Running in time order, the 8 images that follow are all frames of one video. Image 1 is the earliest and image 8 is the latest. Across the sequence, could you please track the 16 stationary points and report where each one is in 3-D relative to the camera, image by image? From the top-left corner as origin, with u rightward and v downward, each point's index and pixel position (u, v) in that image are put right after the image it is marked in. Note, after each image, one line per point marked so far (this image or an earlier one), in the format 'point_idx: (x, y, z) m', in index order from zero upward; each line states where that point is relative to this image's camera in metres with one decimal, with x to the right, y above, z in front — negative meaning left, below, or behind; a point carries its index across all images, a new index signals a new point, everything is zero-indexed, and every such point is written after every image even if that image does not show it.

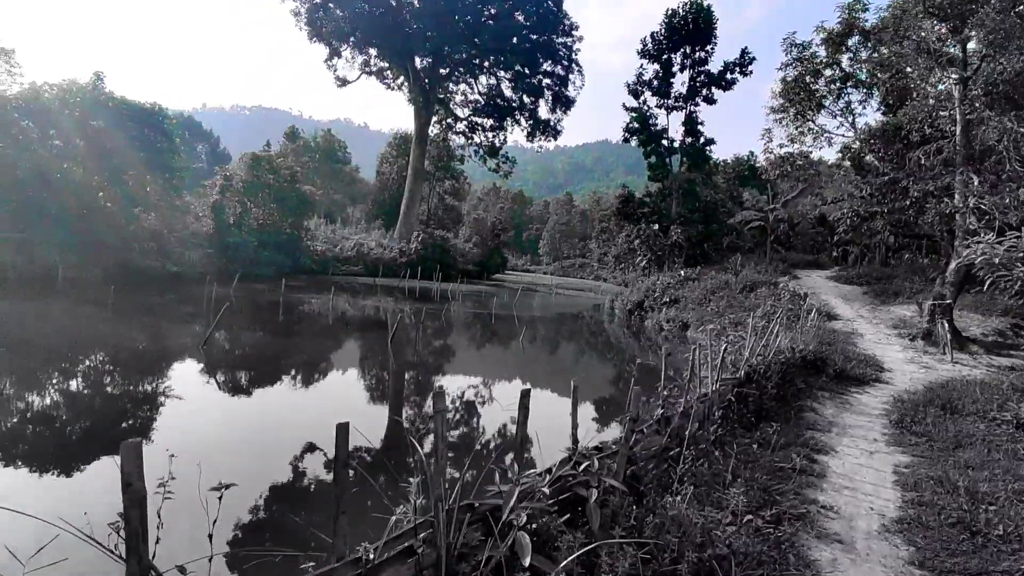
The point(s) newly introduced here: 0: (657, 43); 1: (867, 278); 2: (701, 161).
0: (+4.2, +7.1, +17.3) m
1: (+8.1, +0.2, +13.6) m
2: (+5.7, +3.8, +17.8) m
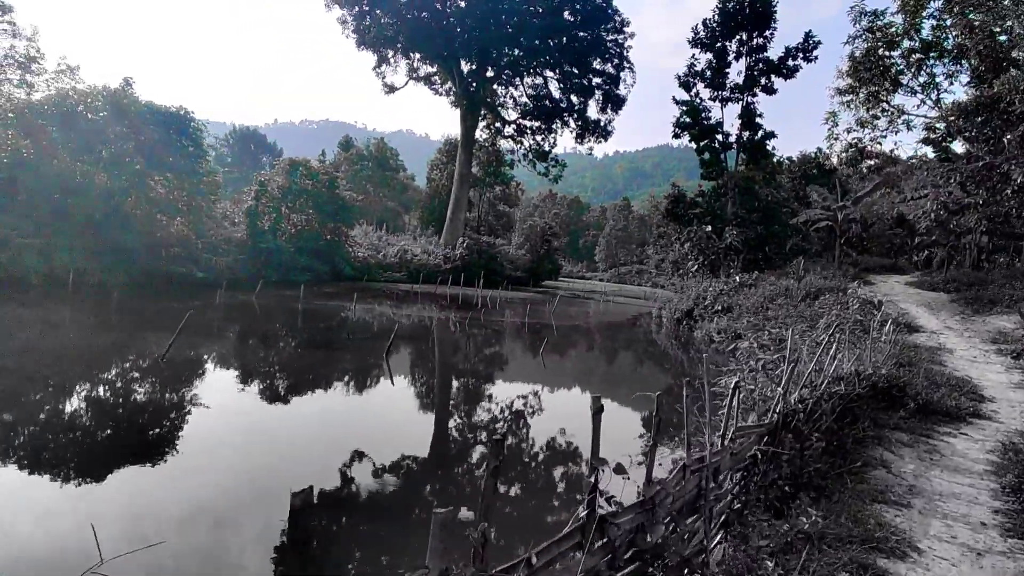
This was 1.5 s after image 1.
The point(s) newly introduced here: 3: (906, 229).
0: (+5.3, +6.9, +16.0) m
1: (+8.8, +0.1, +11.8) m
2: (+6.9, +3.6, +16.4) m
3: (+11.7, +1.8, +17.7) m
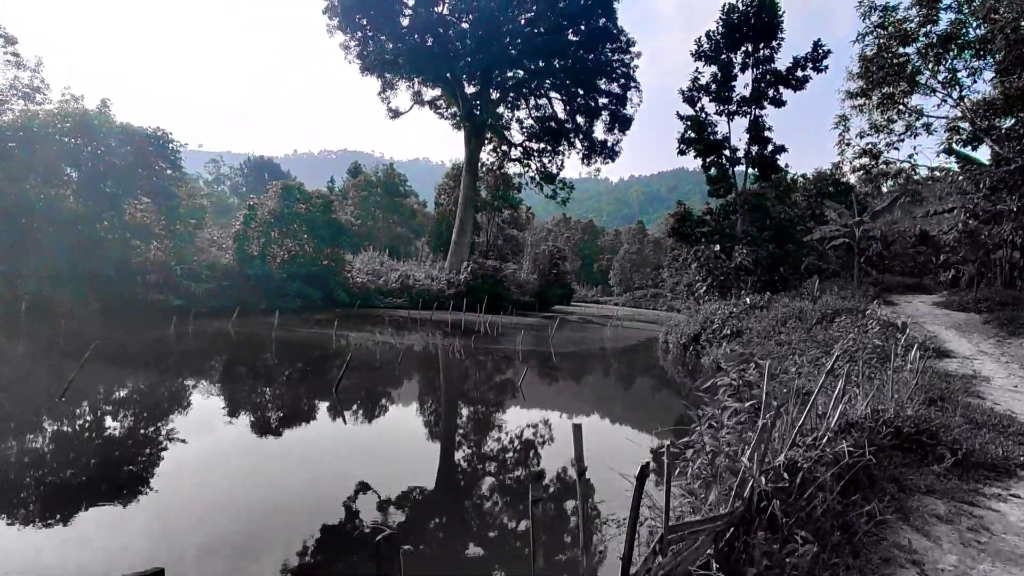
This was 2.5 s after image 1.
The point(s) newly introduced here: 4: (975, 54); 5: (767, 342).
0: (+5.2, +6.4, +15.4) m
1: (+8.6, -0.3, +10.8) m
2: (+6.8, +3.1, +15.6) m
3: (+11.7, +1.2, +16.6) m
4: (+6.0, +3.0, +7.7) m
5: (+4.2, -0.9, +9.7) m
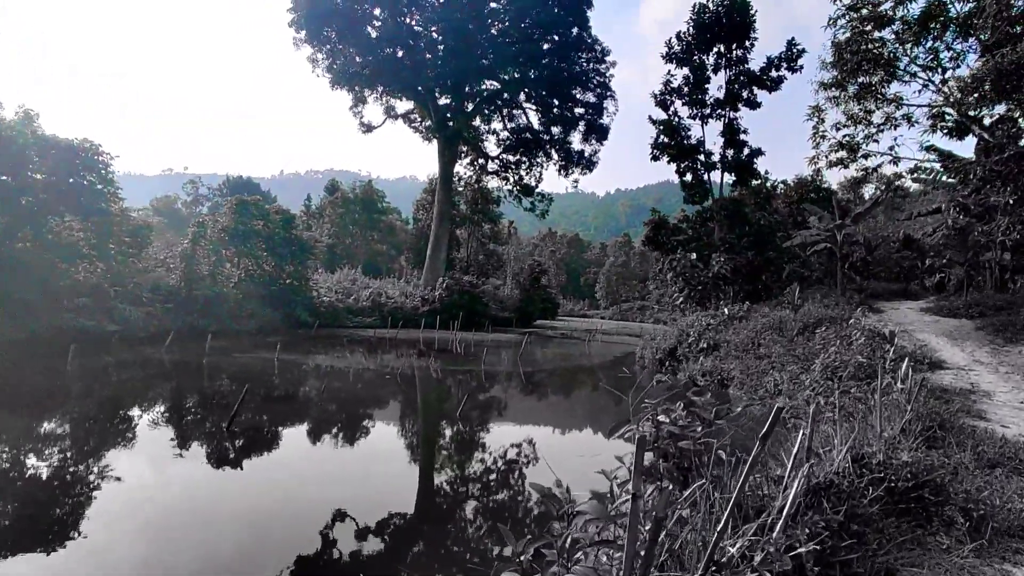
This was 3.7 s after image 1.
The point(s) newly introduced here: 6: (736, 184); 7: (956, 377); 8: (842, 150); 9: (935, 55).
0: (+4.3, +6.1, +14.8) m
1: (+8.0, -0.3, +10.2) m
2: (+6.0, +2.8, +15.0) m
3: (+10.9, +1.0, +16.1) m
4: (+5.3, +3.0, +7.0) m
5: (+3.5, -1.1, +9.0) m
6: (+5.8, +2.7, +15.3) m
7: (+4.9, -1.0, +6.6) m
8: (+4.1, +1.7, +7.3) m
9: (+4.8, +2.6, +6.7) m
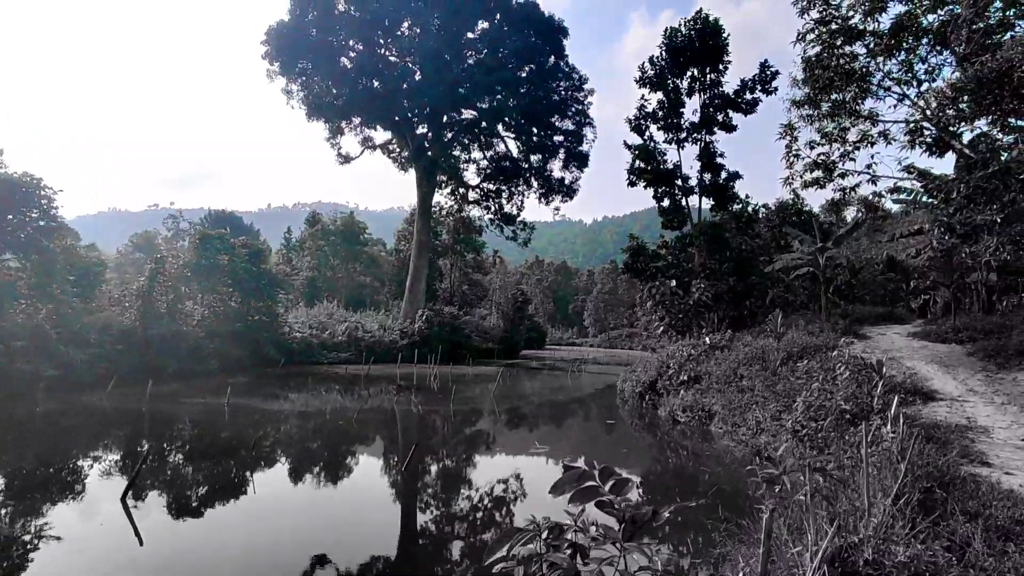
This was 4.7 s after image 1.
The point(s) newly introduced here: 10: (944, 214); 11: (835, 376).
0: (+3.6, +5.4, +14.6) m
1: (+7.4, -0.7, +9.8) m
2: (+5.3, +2.2, +14.6) m
3: (+10.2, +0.4, +15.7) m
4: (+4.7, +2.7, +6.7) m
5: (+3.1, -1.5, +8.4) m
6: (+5.1, +2.0, +14.9) m
7: (+4.5, -1.3, +6.1) m
8: (+3.5, +1.4, +6.9) m
9: (+4.3, +2.3, +6.4) m
10: (+4.7, +0.8, +6.5) m
11: (+3.6, -1.0, +6.6) m
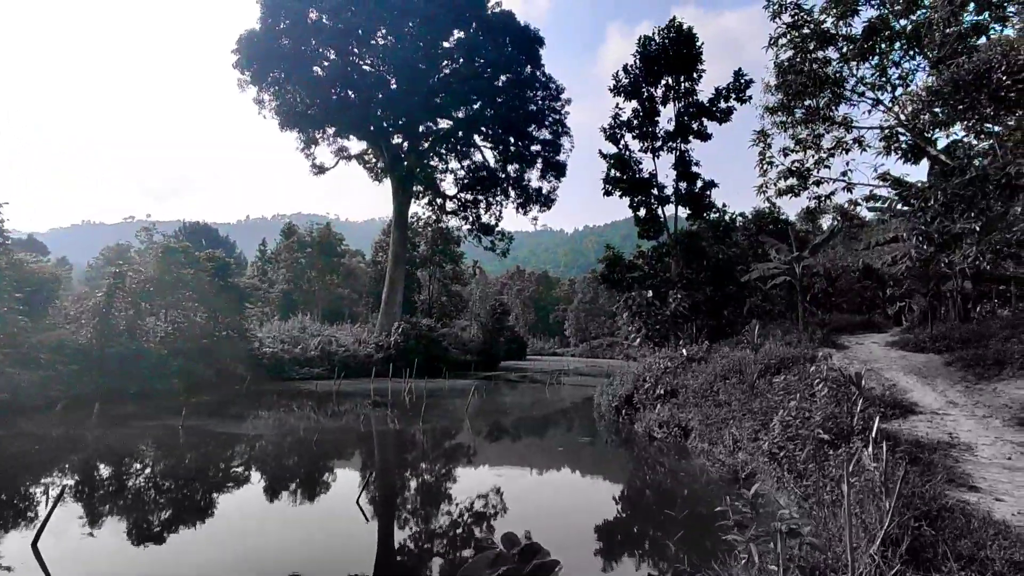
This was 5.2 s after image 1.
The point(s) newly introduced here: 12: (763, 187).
0: (+2.9, +5.1, +14.5) m
1: (+7.0, -0.8, +9.6) m
2: (+4.7, +1.9, +14.5) m
3: (+9.6, +0.2, +15.7) m
4: (+4.4, +2.6, +6.6) m
5: (+2.7, -1.6, +8.2) m
6: (+4.5, +1.8, +14.8) m
7: (+4.2, -1.4, +5.9) m
8: (+3.2, +1.3, +6.7) m
9: (+3.9, +2.2, +6.2) m
10: (+4.3, +0.7, +6.3) m
11: (+3.2, -1.1, +6.4) m
12: (+2.8, +1.1, +6.6) m
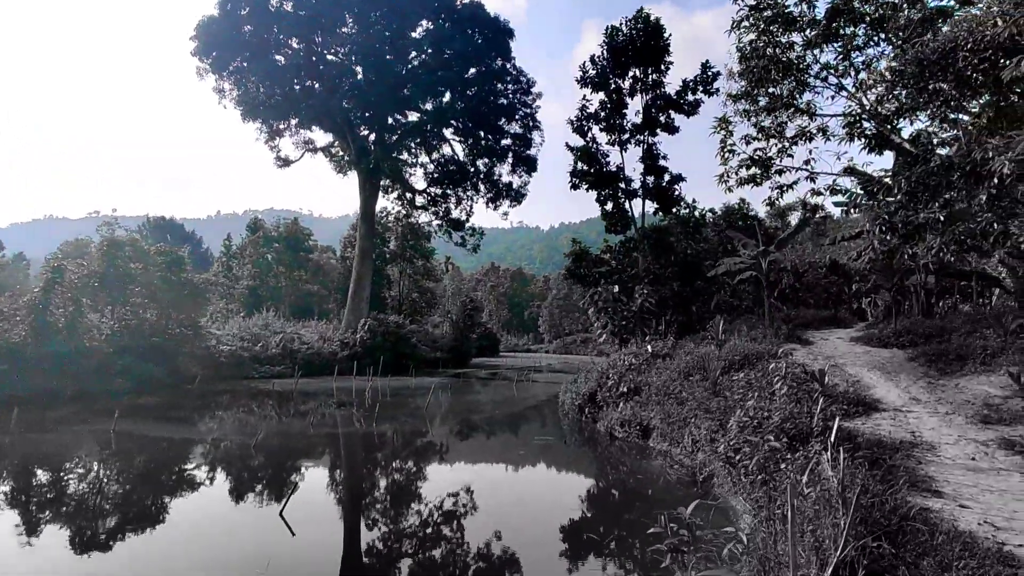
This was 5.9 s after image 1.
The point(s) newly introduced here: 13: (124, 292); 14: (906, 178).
0: (+2.1, +5.3, +14.2) m
1: (+6.3, -0.8, +9.6) m
2: (+3.9, +2.0, +14.3) m
3: (+8.7, +0.3, +15.7) m
4: (+3.8, +2.7, +6.4) m
5: (+2.1, -1.5, +7.9) m
6: (+3.6, +1.9, +14.6) m
7: (+3.7, -1.3, +5.7) m
8: (+2.6, +1.3, +6.5) m
9: (+3.4, +2.3, +6.0) m
10: (+3.8, +0.8, +6.1) m
11: (+2.7, -1.0, +6.1) m
12: (+2.2, +1.2, +6.3) m
13: (-9.4, -0.1, +14.5) m
14: (+3.8, +1.1, +5.9) m
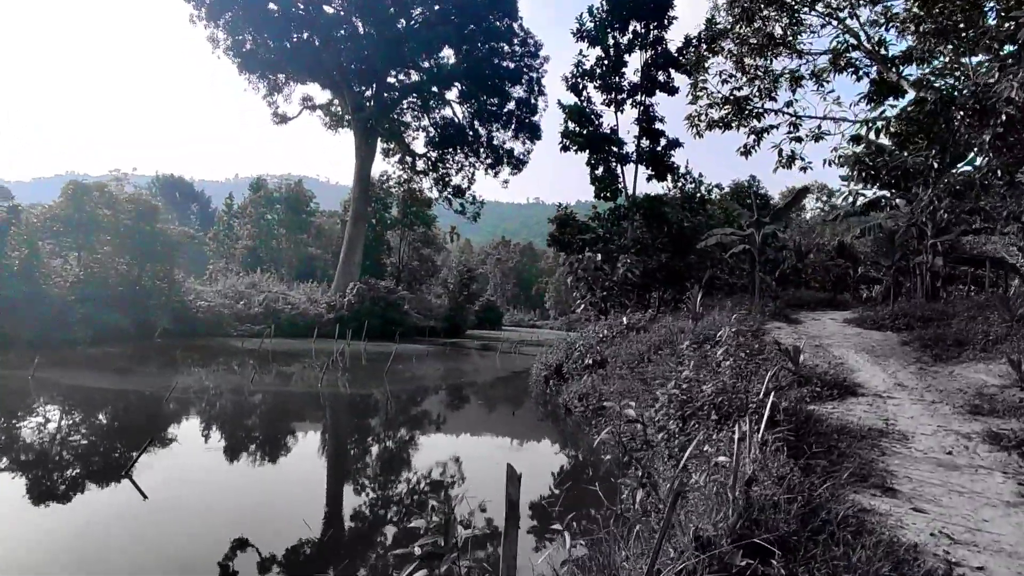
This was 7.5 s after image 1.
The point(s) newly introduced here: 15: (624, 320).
0: (+1.9, +5.9, +13.3) m
1: (+5.8, -0.4, +8.7) m
2: (+3.5, +2.7, +13.4) m
3: (+8.3, +0.8, +14.8) m
4: (+3.3, +3.0, +5.5) m
5: (+1.4, -1.1, +7.2) m
6: (+3.3, +2.5, +13.7) m
7: (+3.0, -1.0, +5.0) m
8: (+2.1, +1.7, +5.6) m
9: (+2.8, +2.6, +5.1) m
10: (+3.3, +1.1, +5.3) m
11: (+2.0, -0.7, +5.4) m
12: (+1.7, +1.6, +5.5) m
13: (-9.8, +1.1, +14.0) m
14: (+3.3, +1.3, +5.0) m
15: (+1.9, -0.5, +10.0) m
